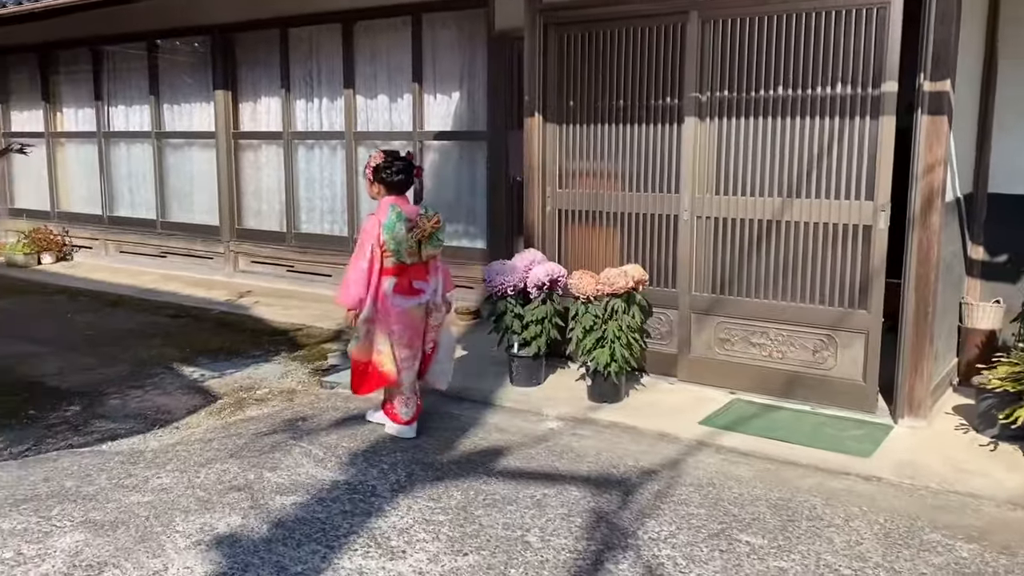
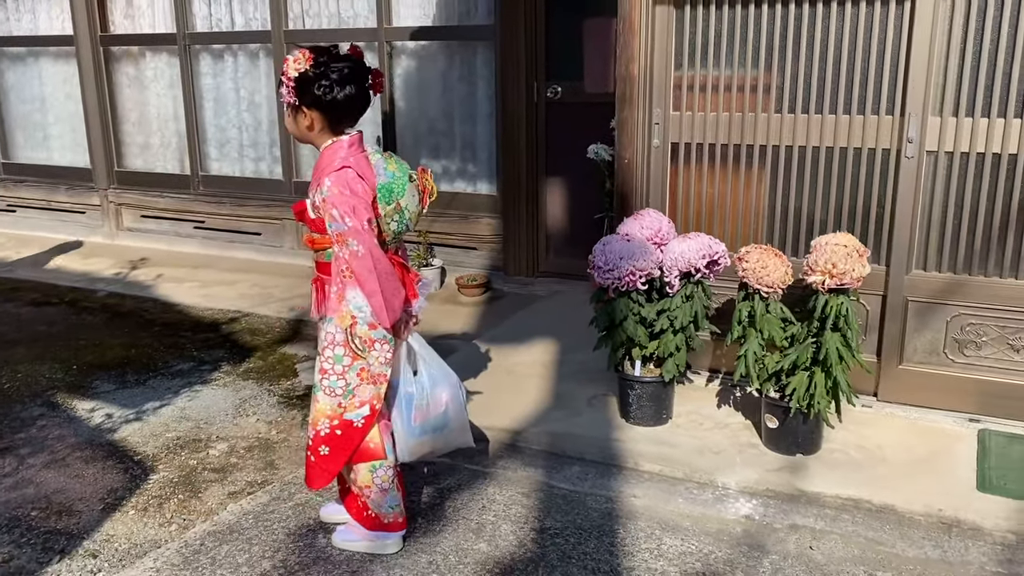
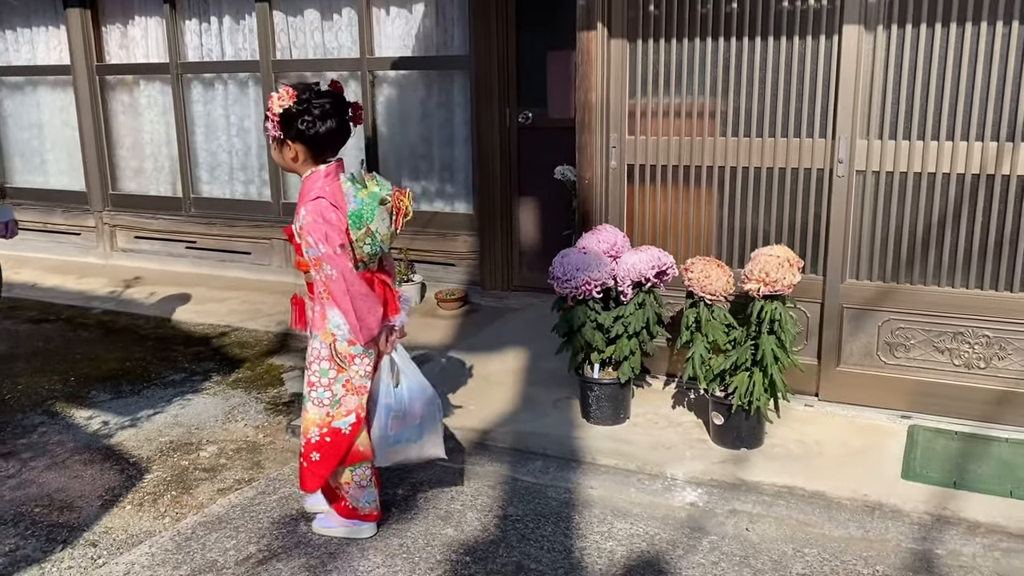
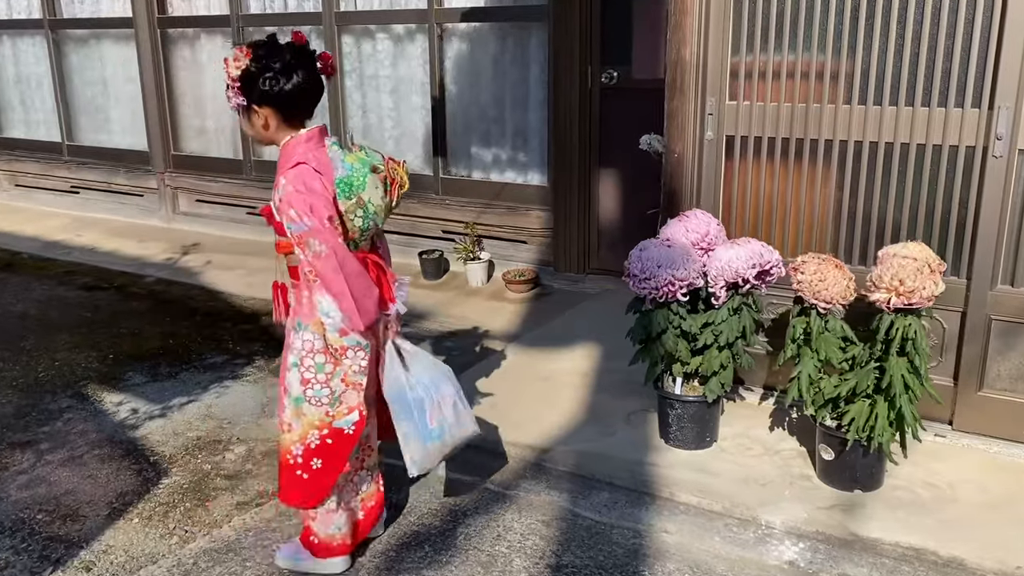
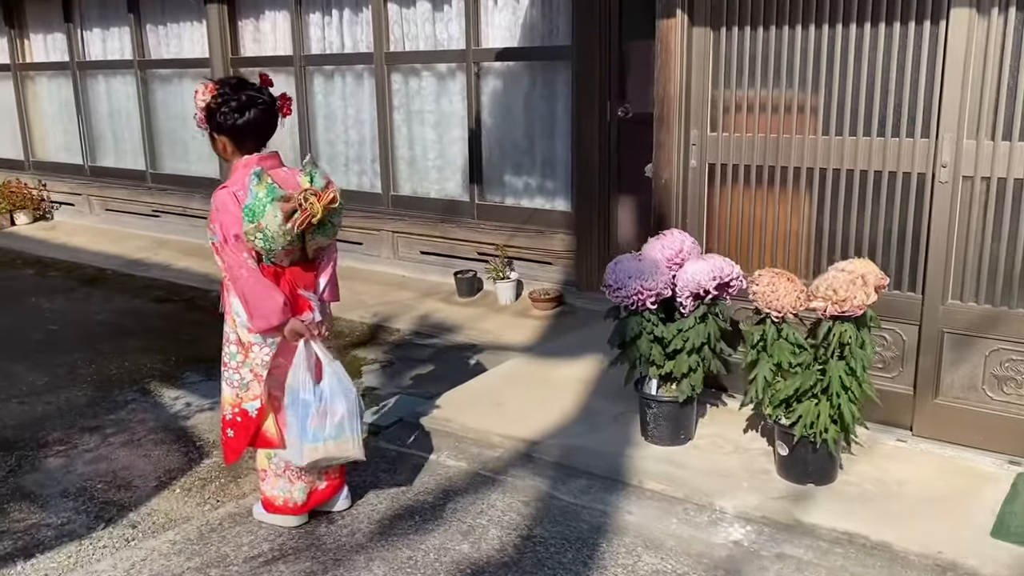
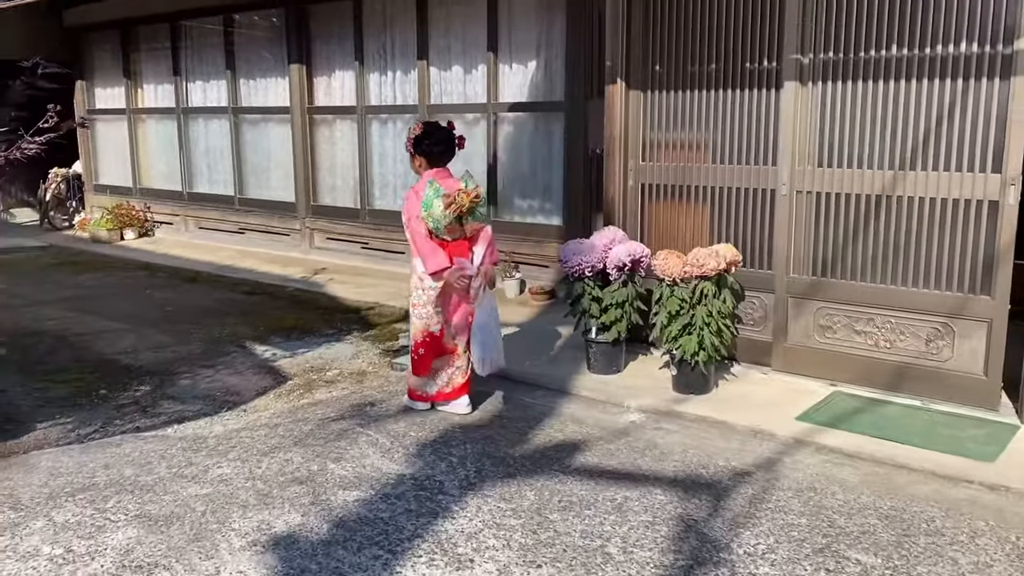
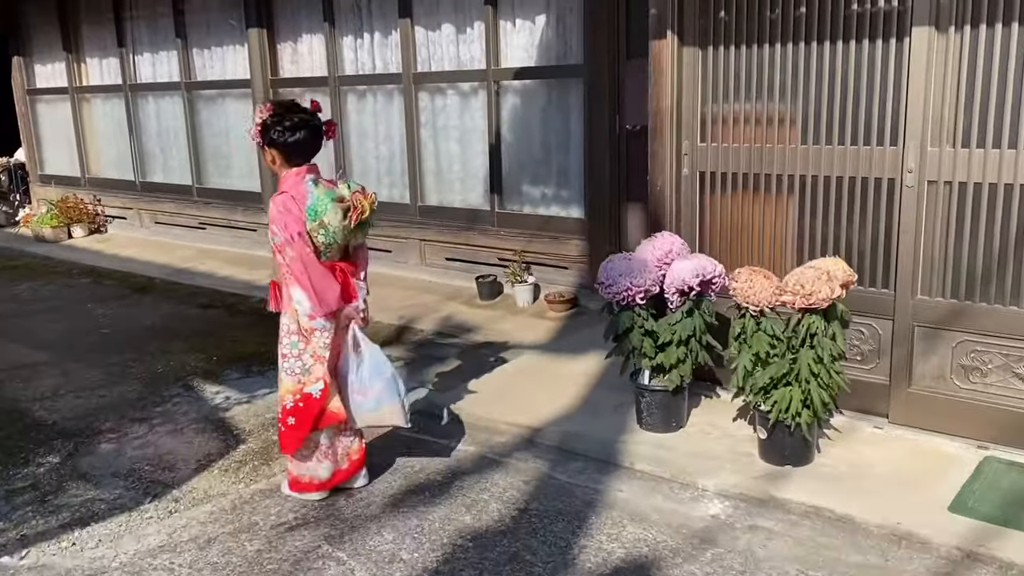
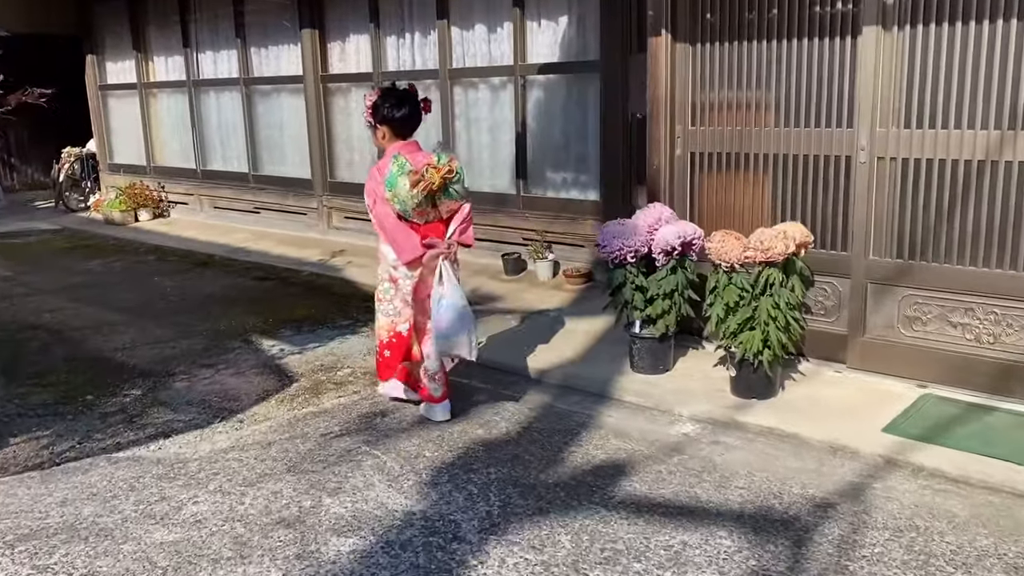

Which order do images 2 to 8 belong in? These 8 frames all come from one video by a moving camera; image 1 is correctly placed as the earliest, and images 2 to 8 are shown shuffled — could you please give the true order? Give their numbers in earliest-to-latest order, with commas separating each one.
6, 8, 7, 5, 4, 2, 3
